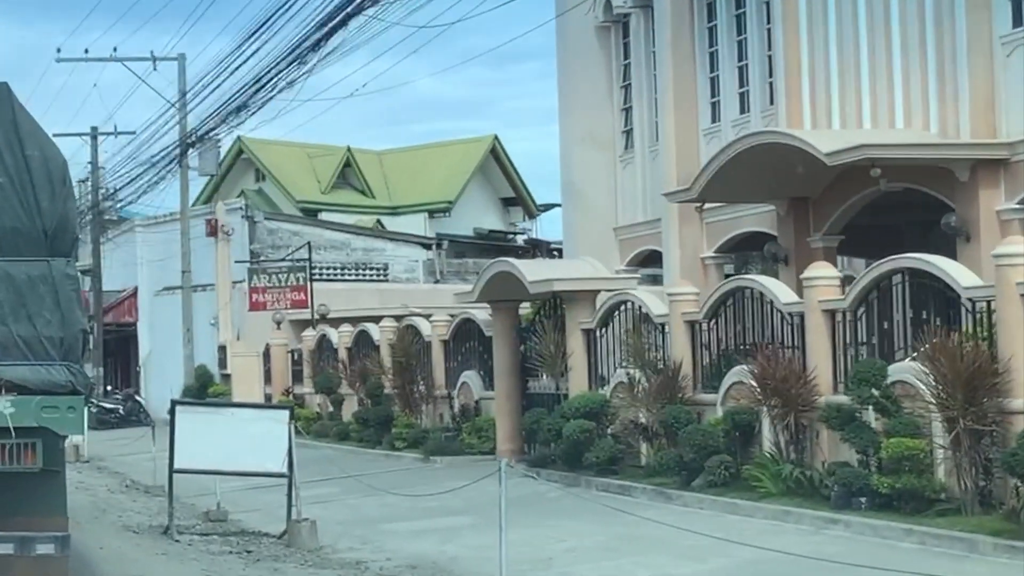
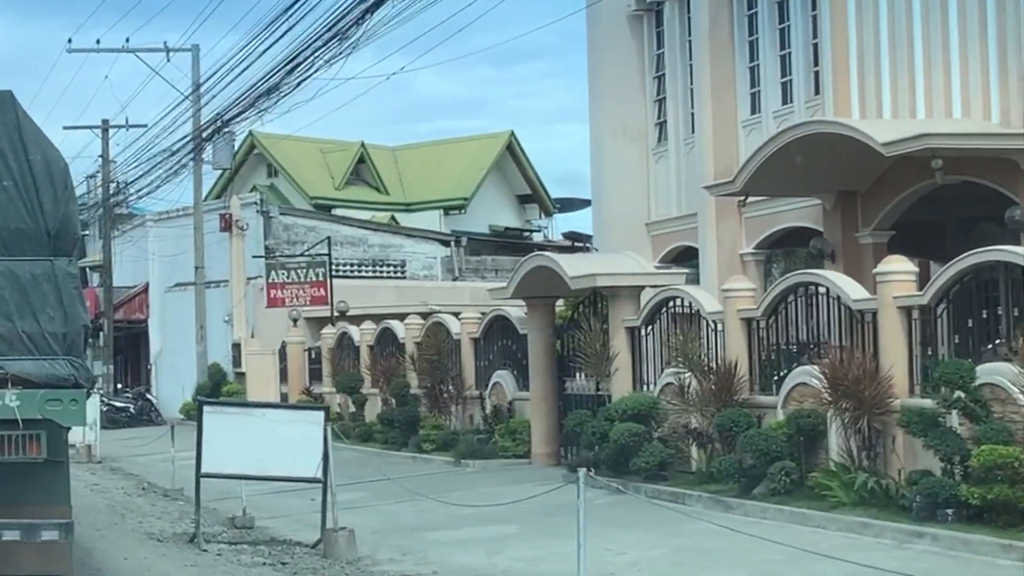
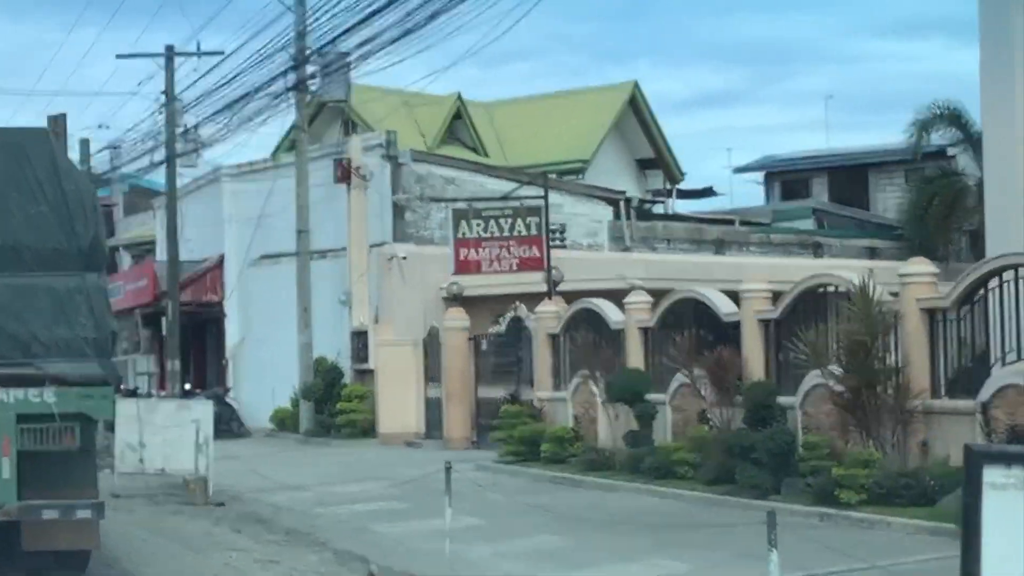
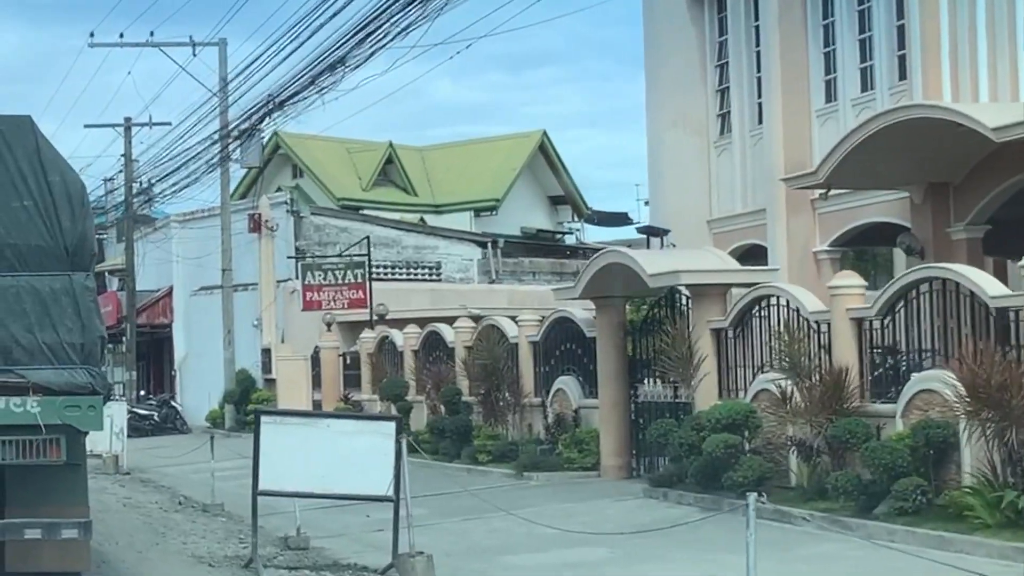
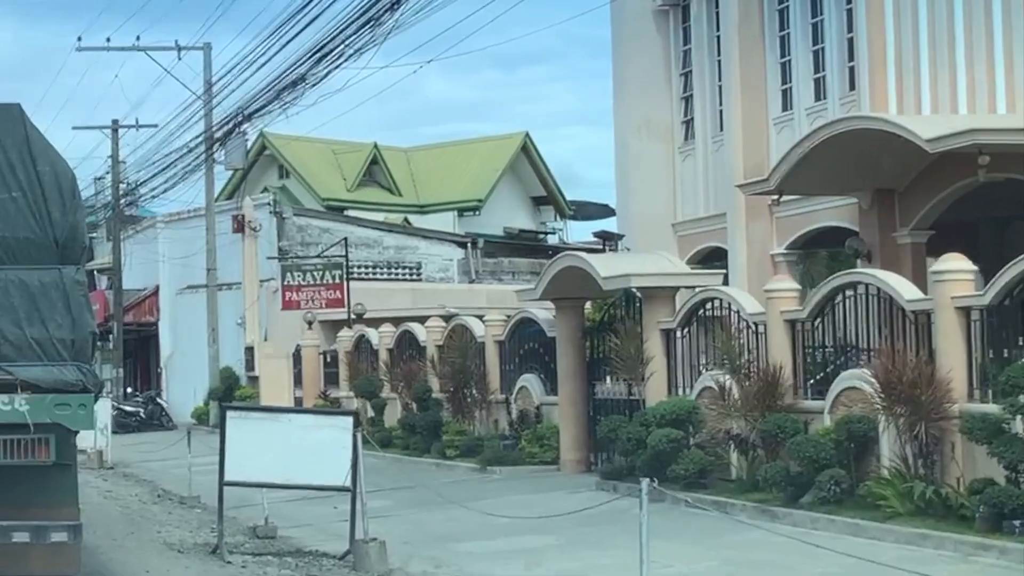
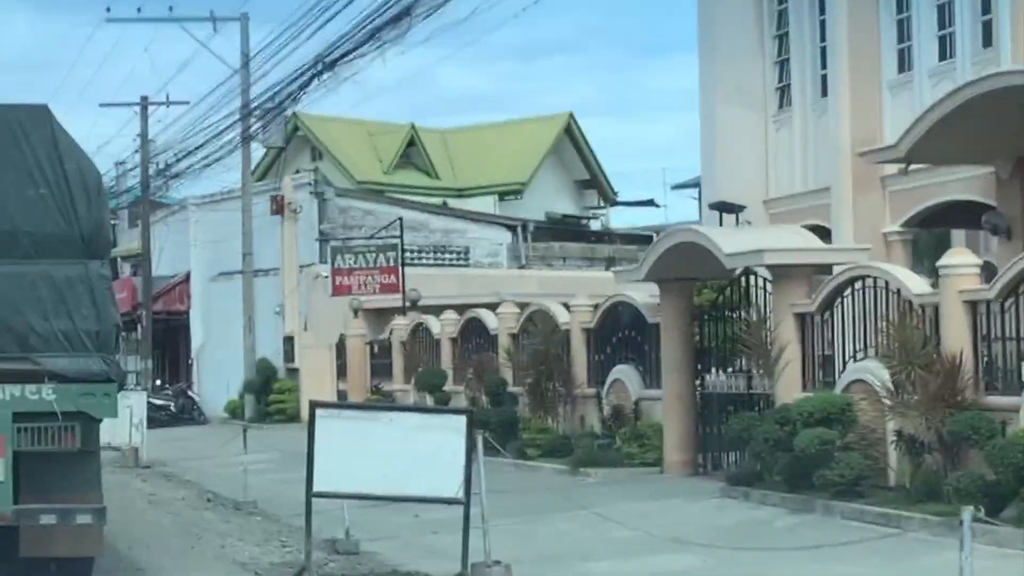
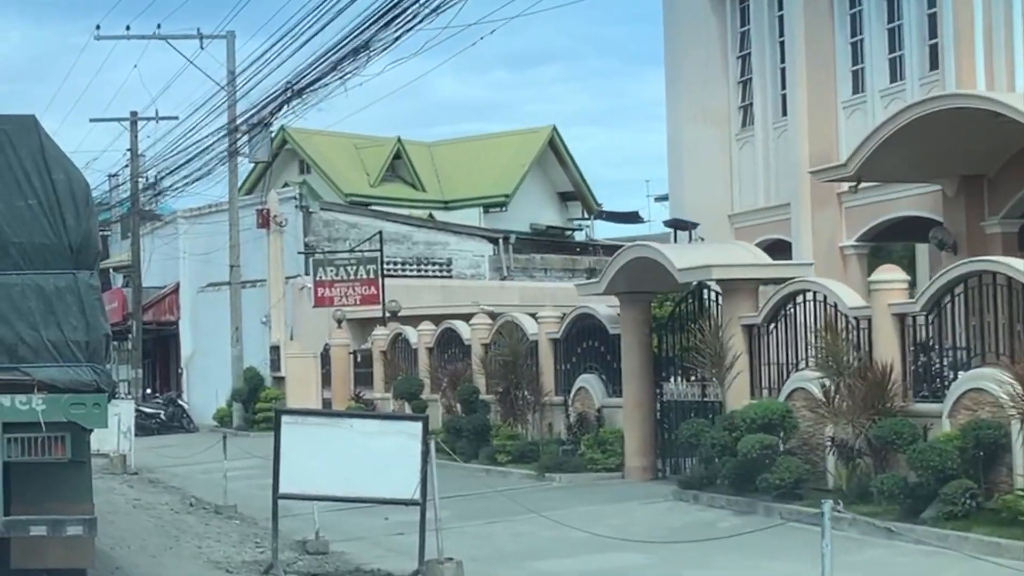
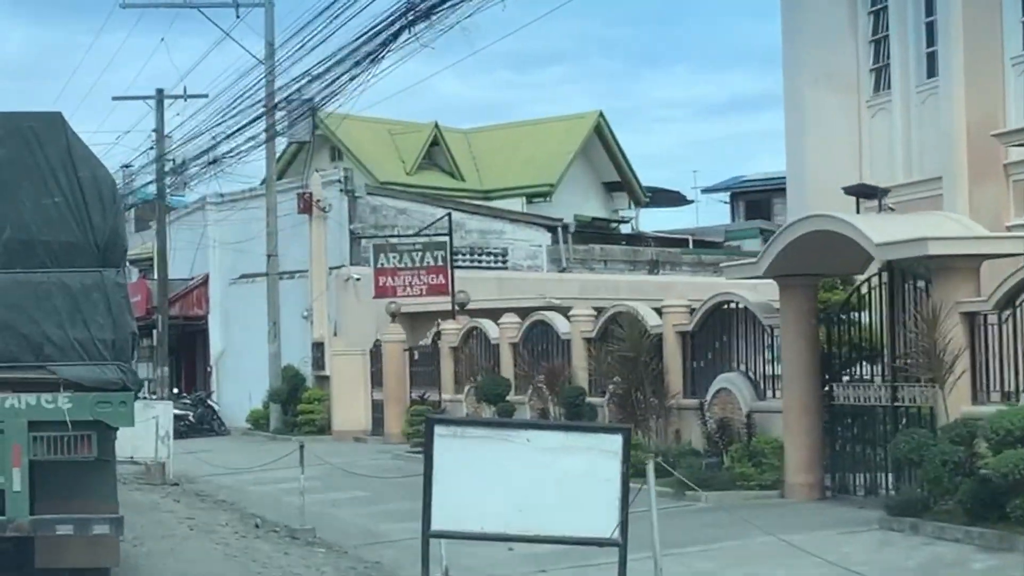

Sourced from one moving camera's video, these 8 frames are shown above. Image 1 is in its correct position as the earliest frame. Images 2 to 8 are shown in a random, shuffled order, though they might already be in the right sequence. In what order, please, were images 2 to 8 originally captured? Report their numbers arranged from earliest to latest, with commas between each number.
2, 5, 4, 7, 6, 8, 3
